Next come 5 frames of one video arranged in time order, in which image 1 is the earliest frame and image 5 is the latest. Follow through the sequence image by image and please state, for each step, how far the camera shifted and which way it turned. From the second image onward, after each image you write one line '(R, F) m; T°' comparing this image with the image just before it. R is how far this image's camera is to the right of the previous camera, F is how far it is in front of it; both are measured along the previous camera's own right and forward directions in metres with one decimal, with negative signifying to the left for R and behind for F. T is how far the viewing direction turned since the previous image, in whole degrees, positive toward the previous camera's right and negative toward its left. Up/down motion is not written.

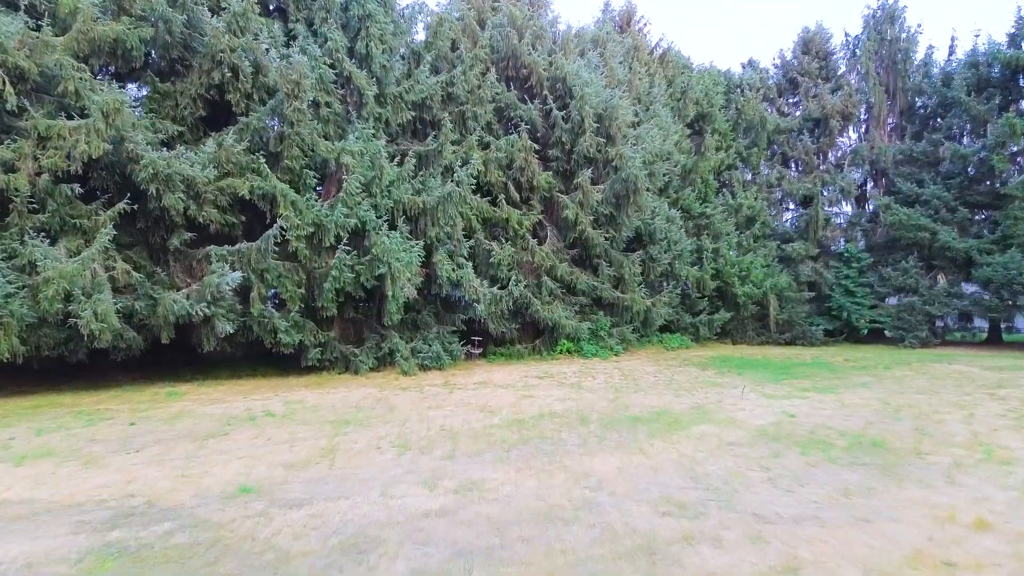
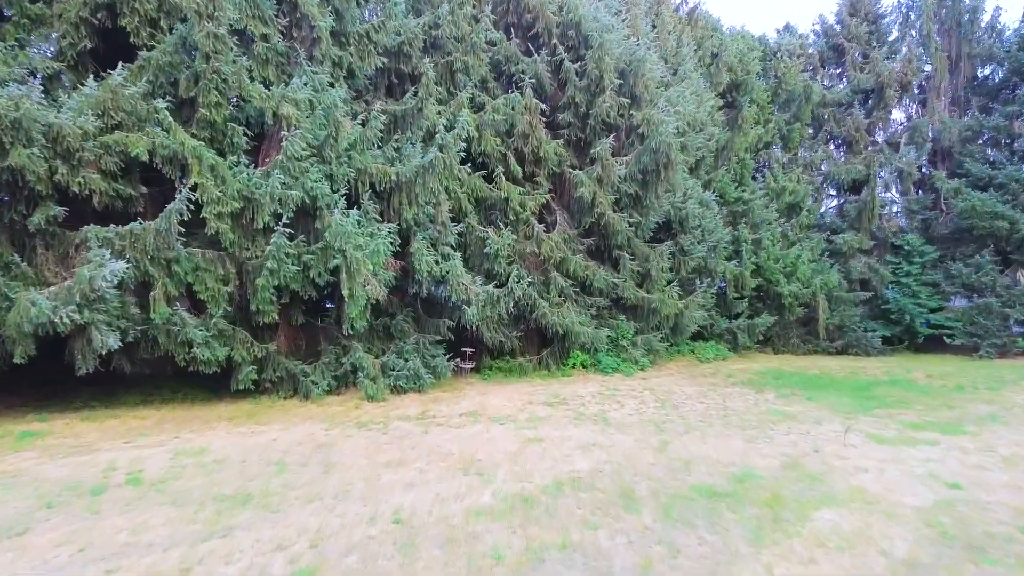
(0.0, +3.7) m; 0°
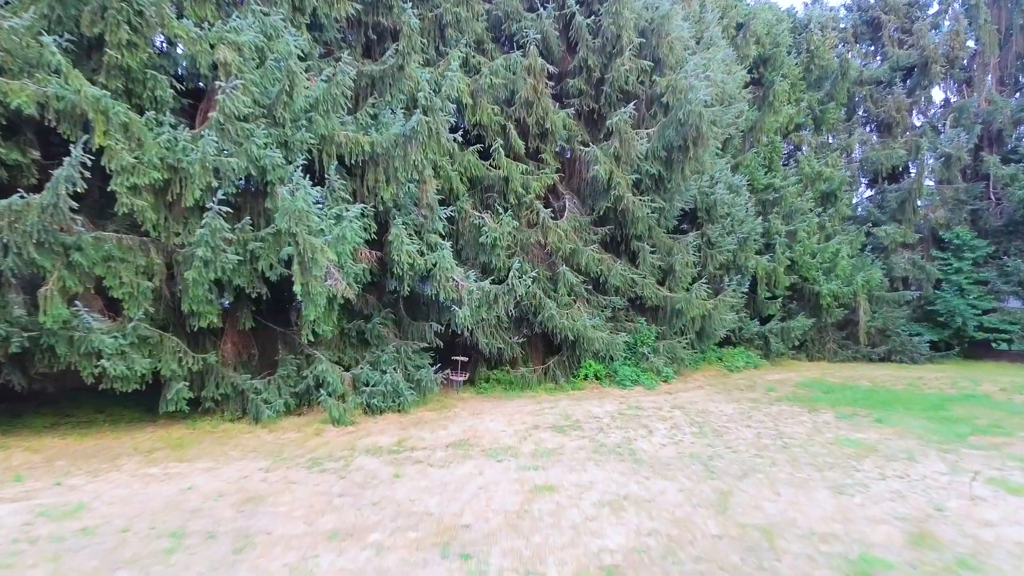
(0.0, +2.2) m; 0°
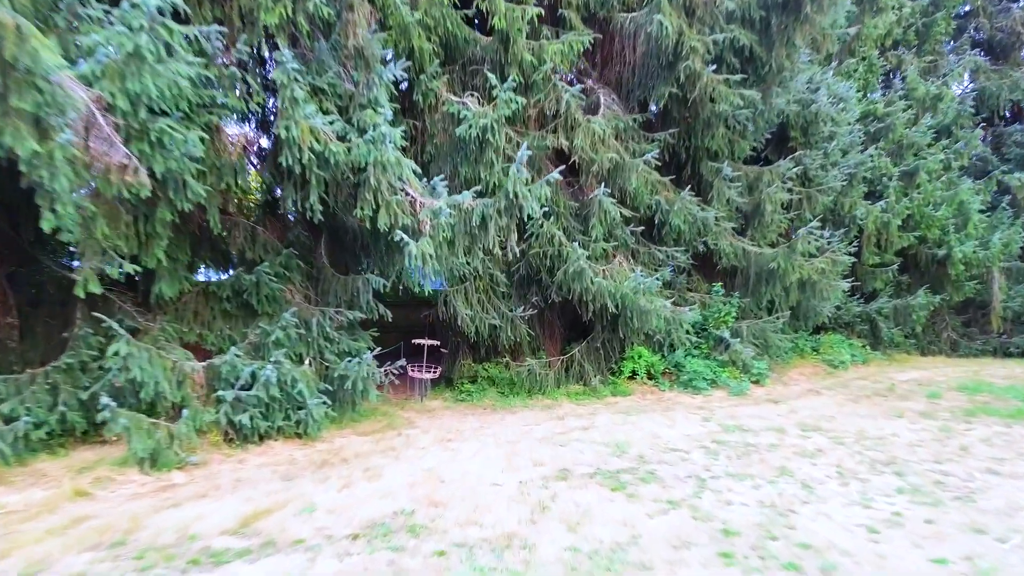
(0.0, +4.7) m; 0°
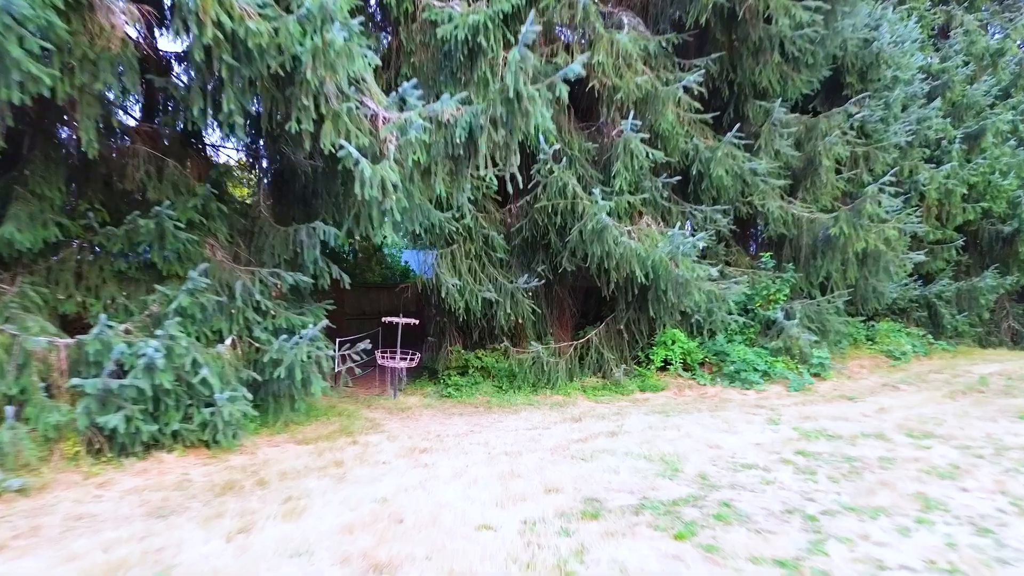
(0.0, +1.6) m; 0°
